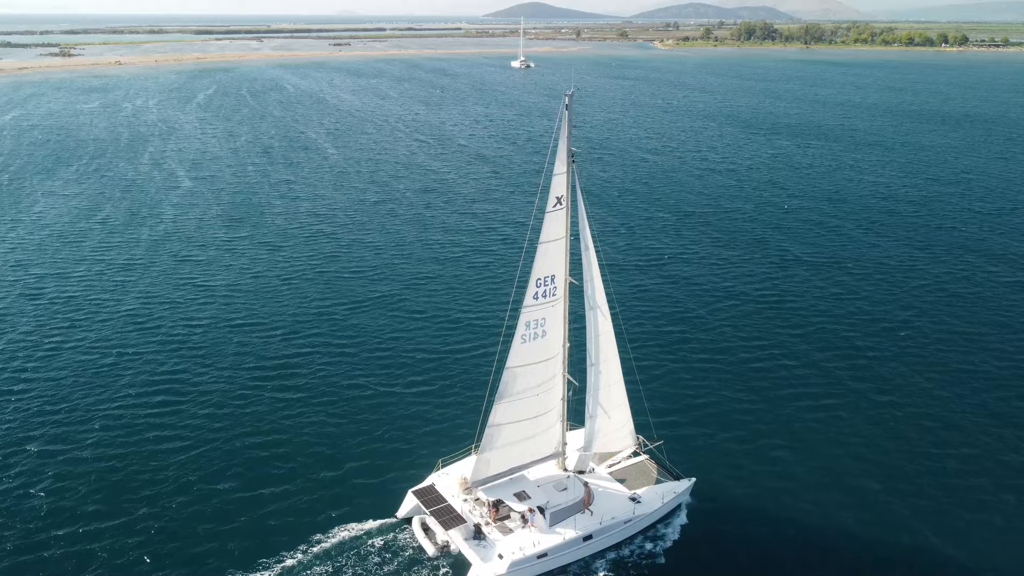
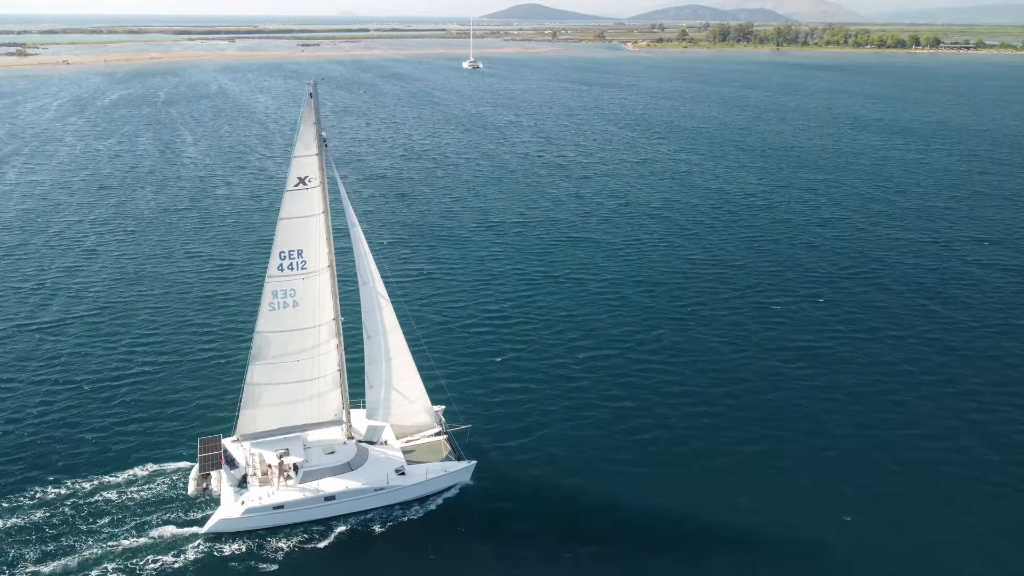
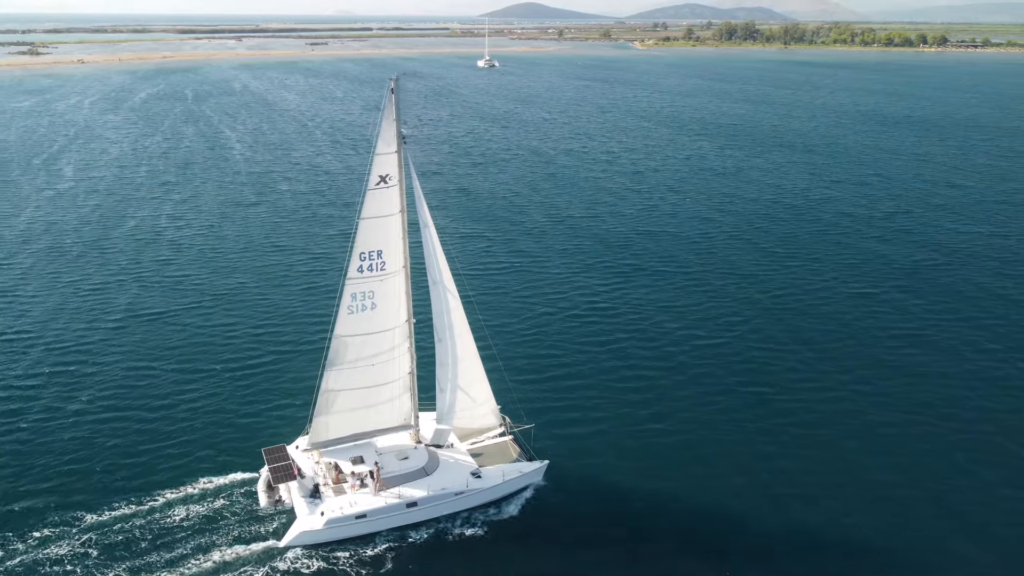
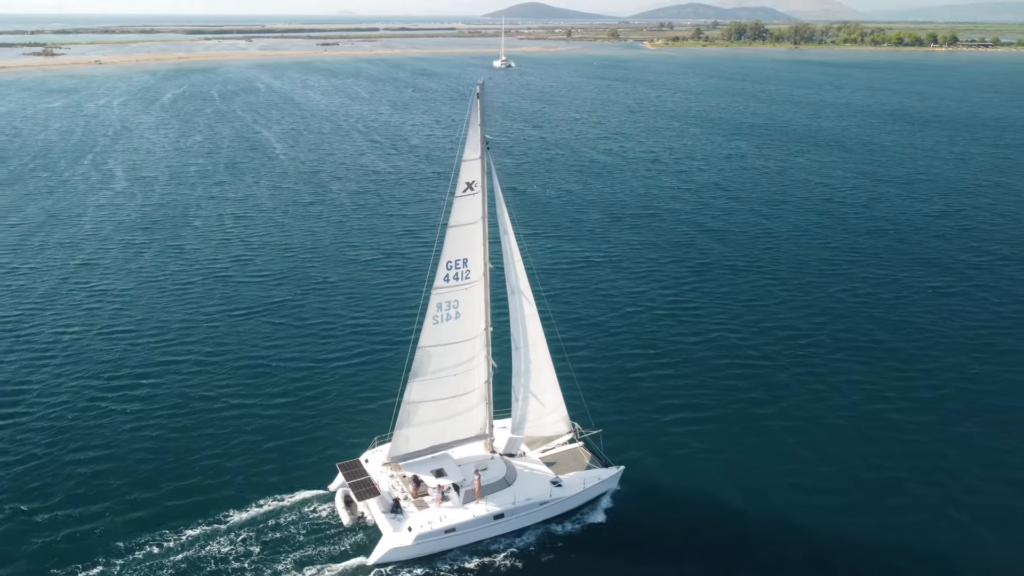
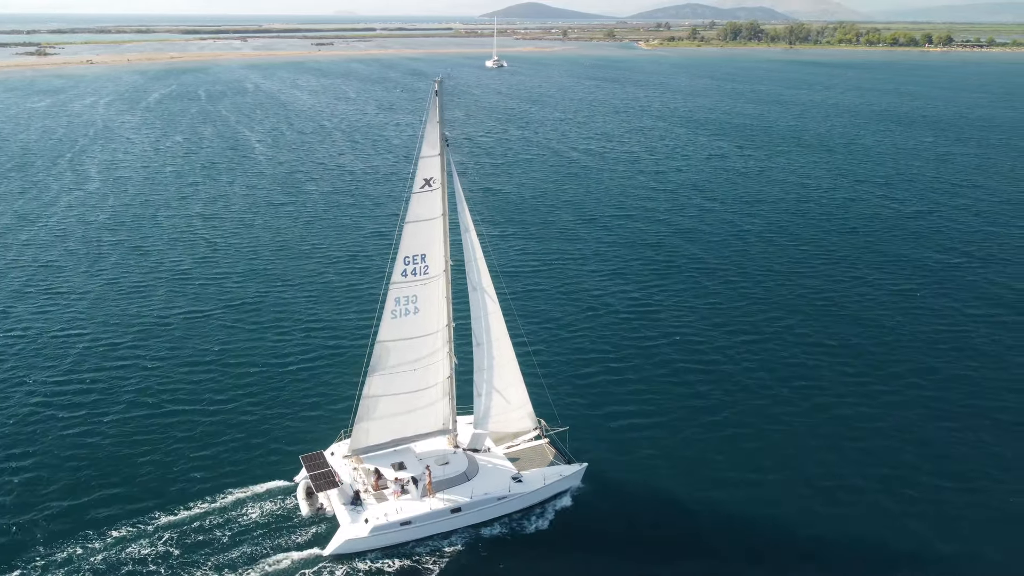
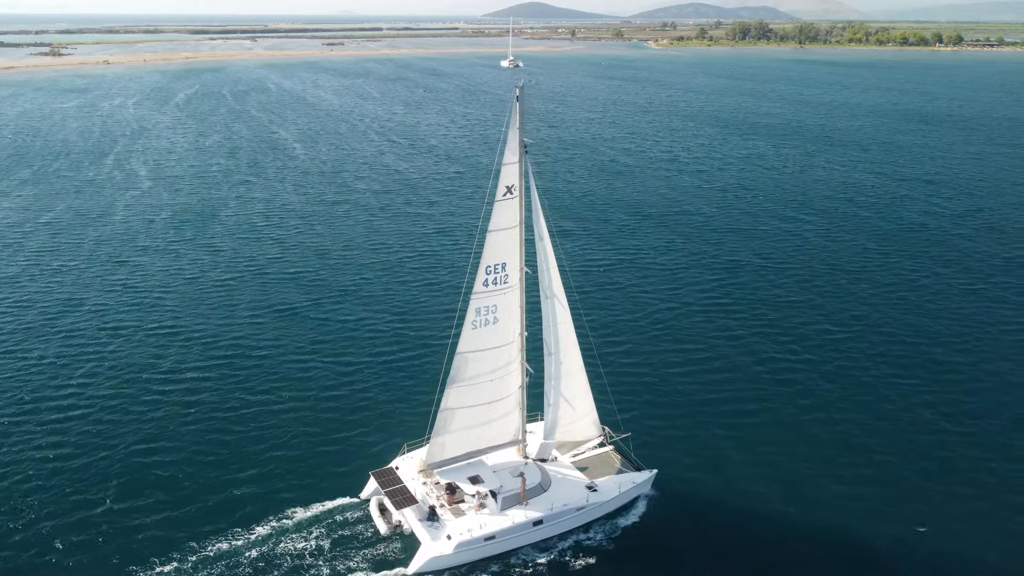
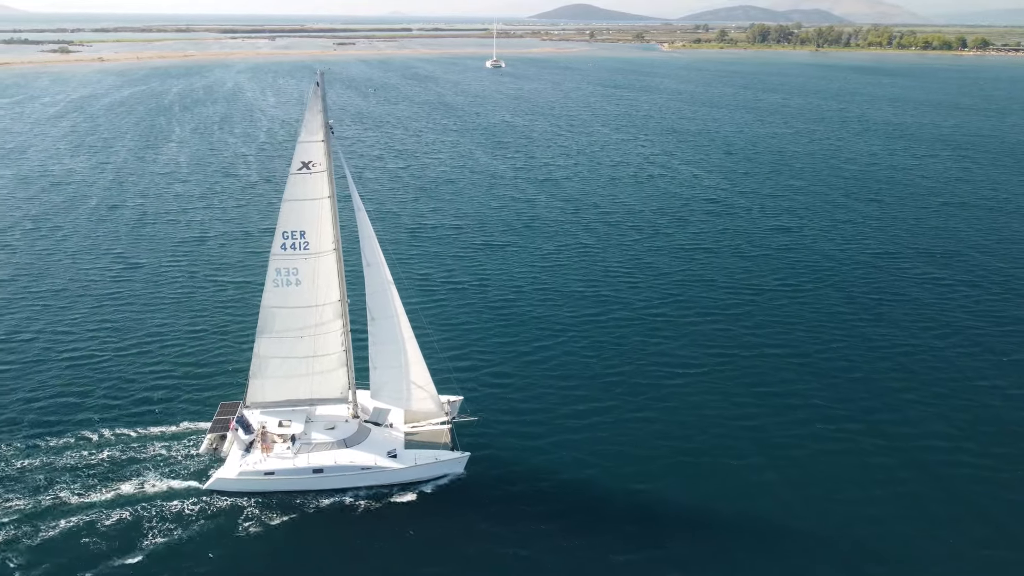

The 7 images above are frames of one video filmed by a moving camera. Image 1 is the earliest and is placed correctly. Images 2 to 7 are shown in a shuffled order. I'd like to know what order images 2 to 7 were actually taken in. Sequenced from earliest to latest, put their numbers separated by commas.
6, 4, 5, 3, 2, 7
